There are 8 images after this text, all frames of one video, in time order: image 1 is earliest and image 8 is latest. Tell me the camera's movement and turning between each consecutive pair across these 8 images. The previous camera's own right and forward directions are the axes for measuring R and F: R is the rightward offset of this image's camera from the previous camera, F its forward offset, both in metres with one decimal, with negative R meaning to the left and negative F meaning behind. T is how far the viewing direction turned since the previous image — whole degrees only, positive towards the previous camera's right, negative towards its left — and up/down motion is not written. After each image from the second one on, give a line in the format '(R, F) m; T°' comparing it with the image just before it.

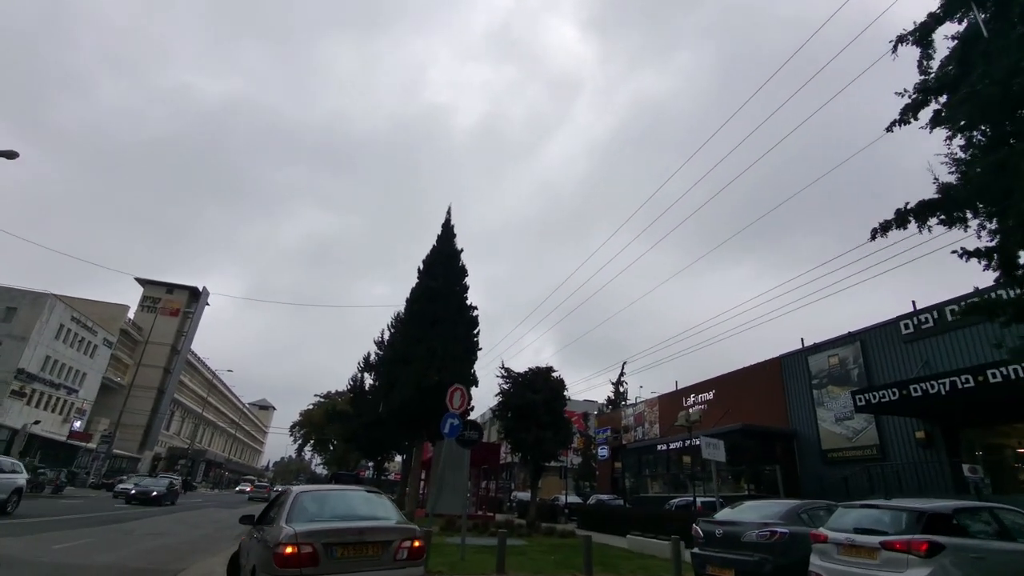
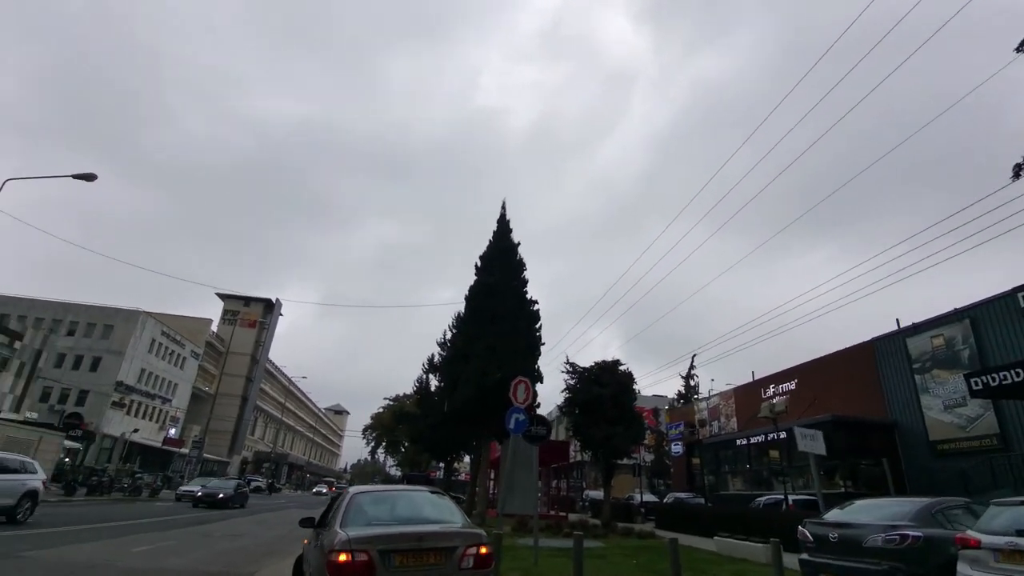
(-0.1, +0.8) m; -6°
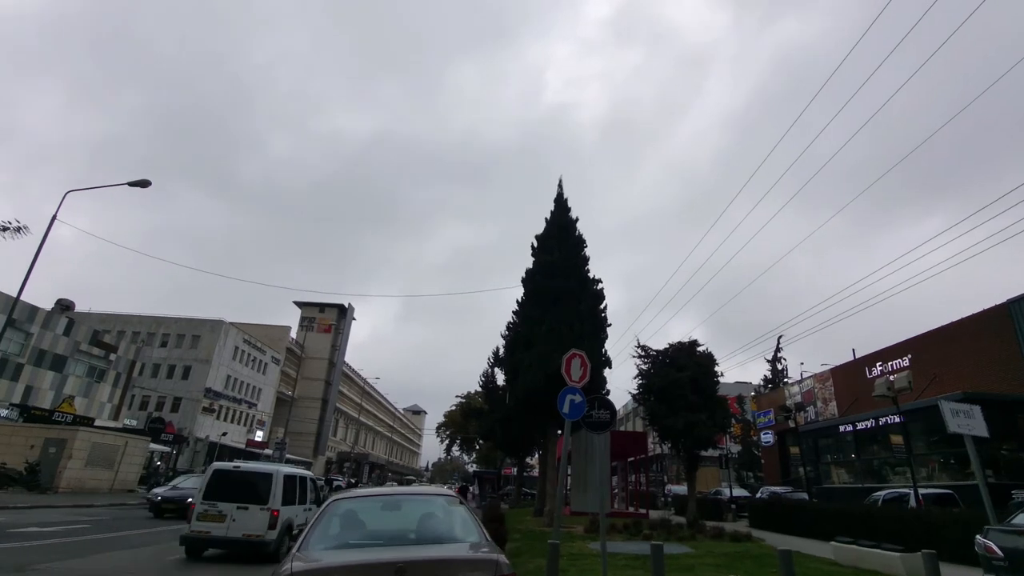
(+0.3, +1.9) m; -7°
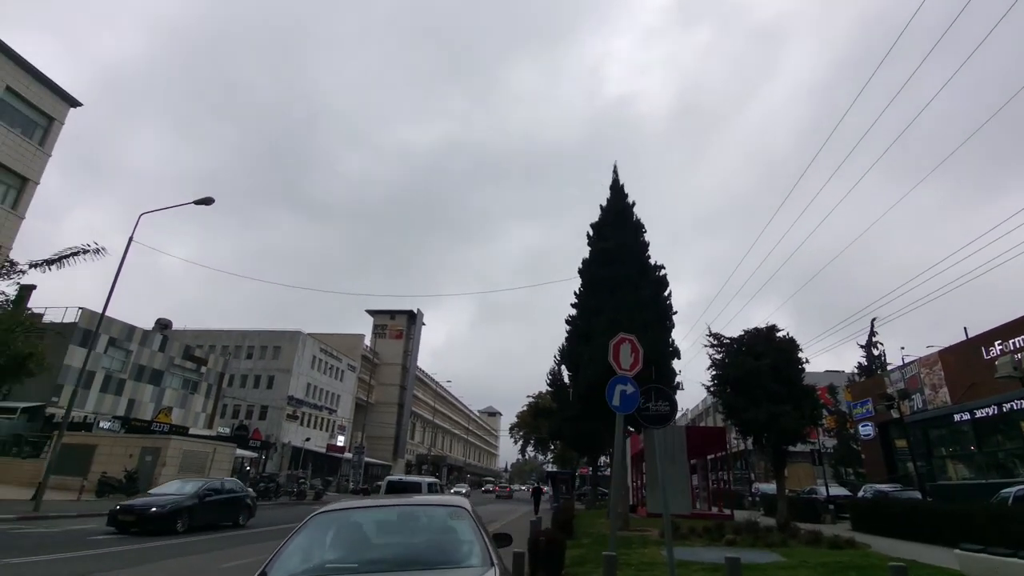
(+0.4, +0.9) m; -7°
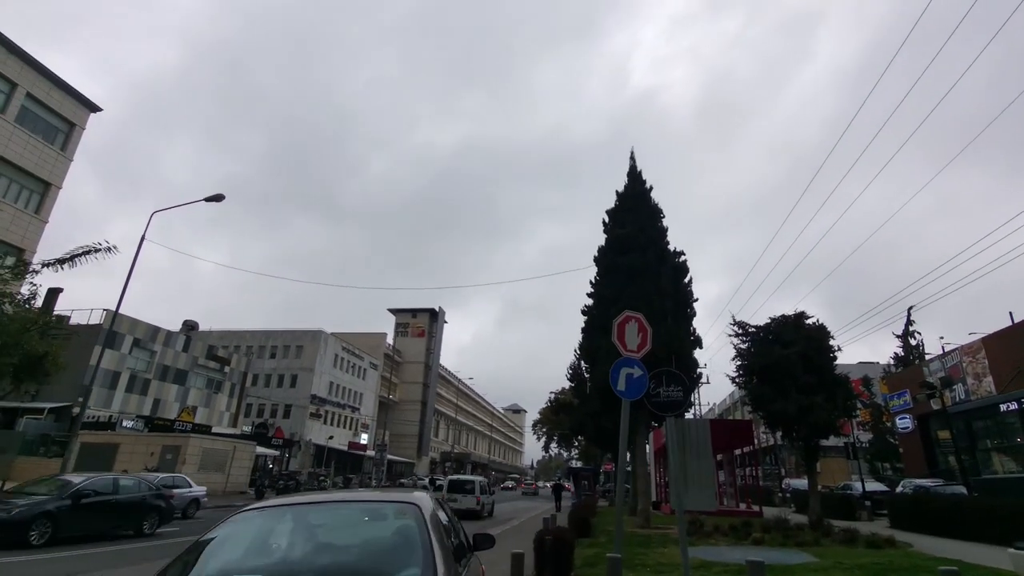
(+0.4, +0.7) m; -3°
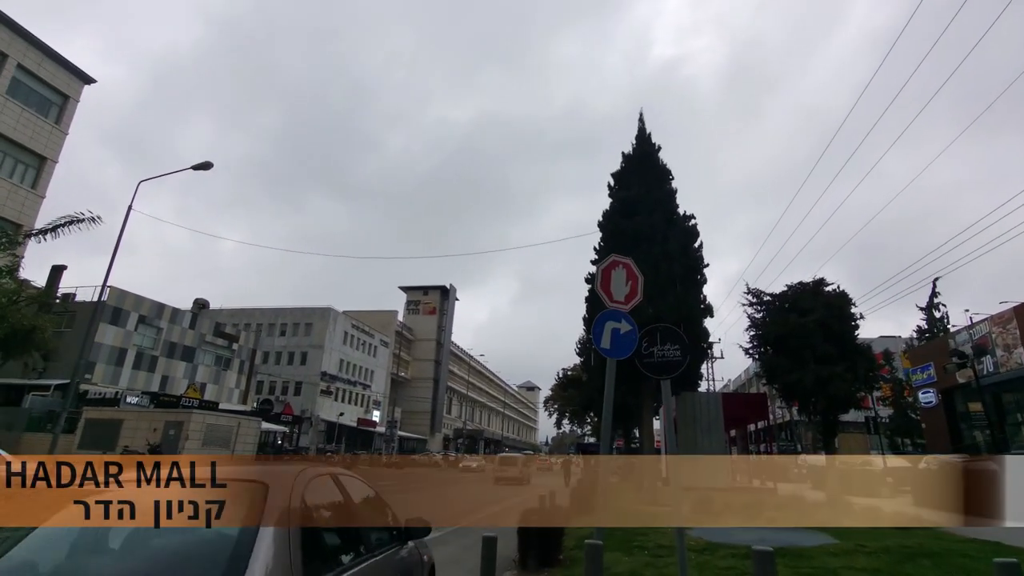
(+0.5, +1.0) m; -2°
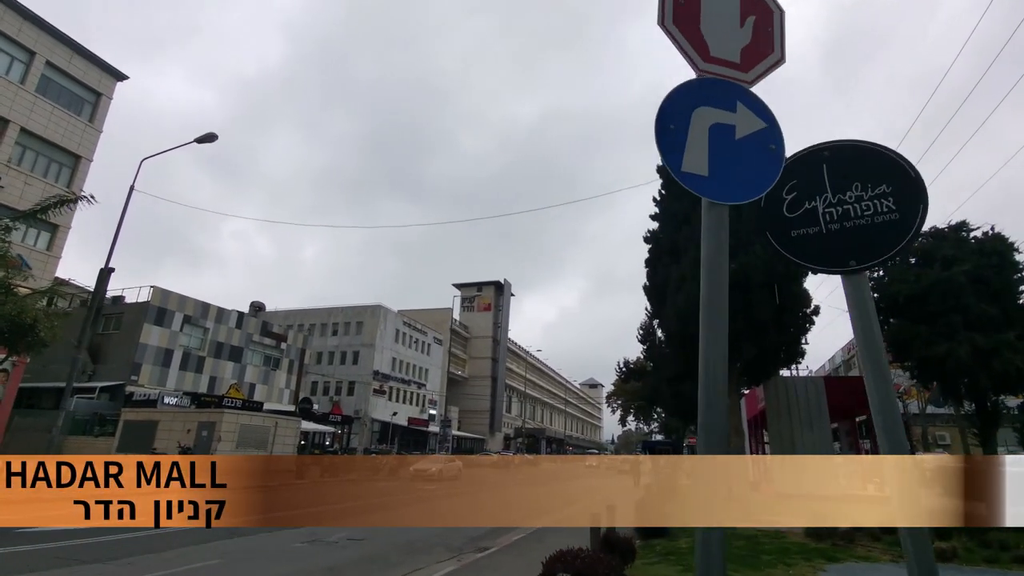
(+0.5, +3.4) m; -6°
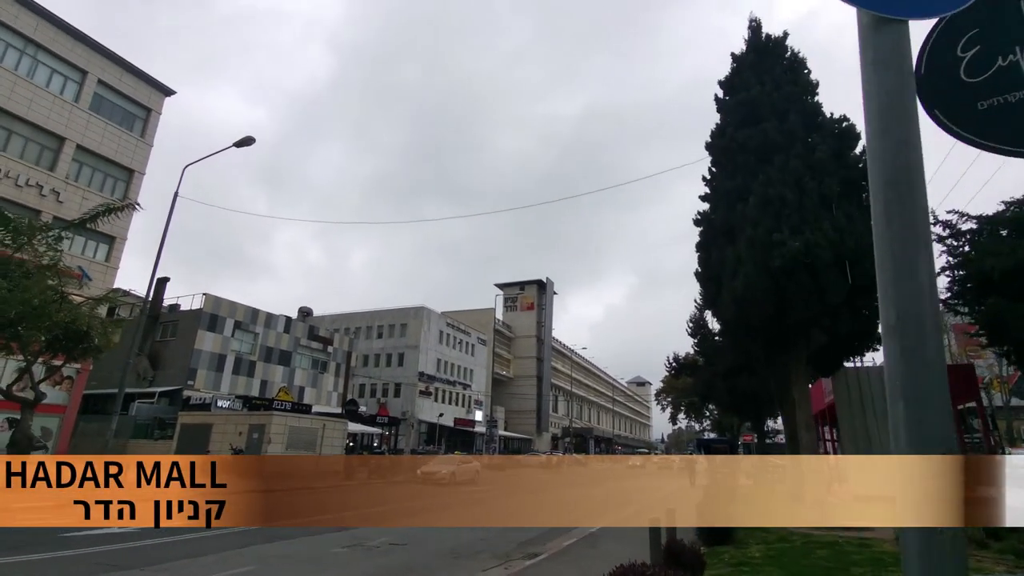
(0.0, +0.7) m; -5°
